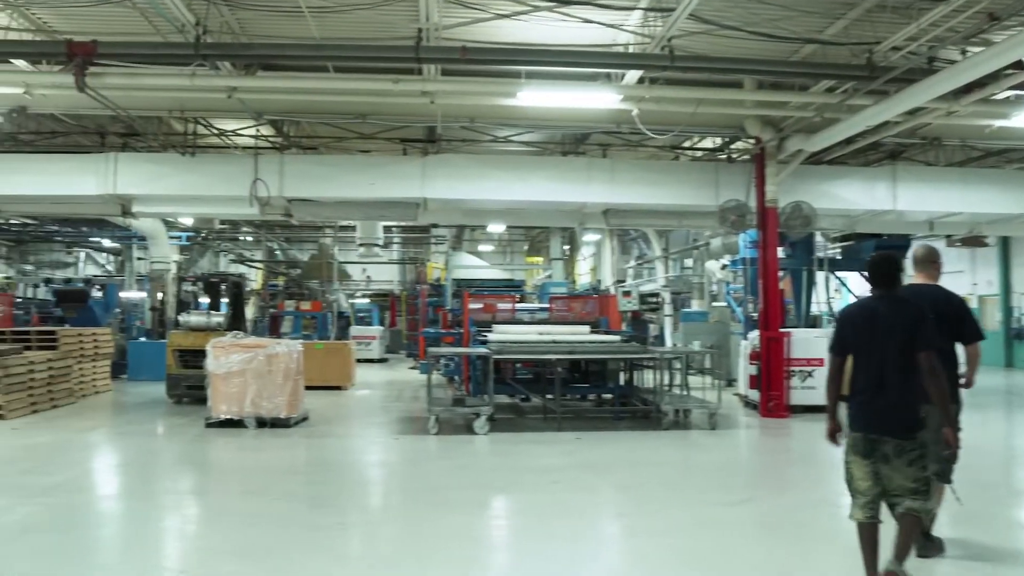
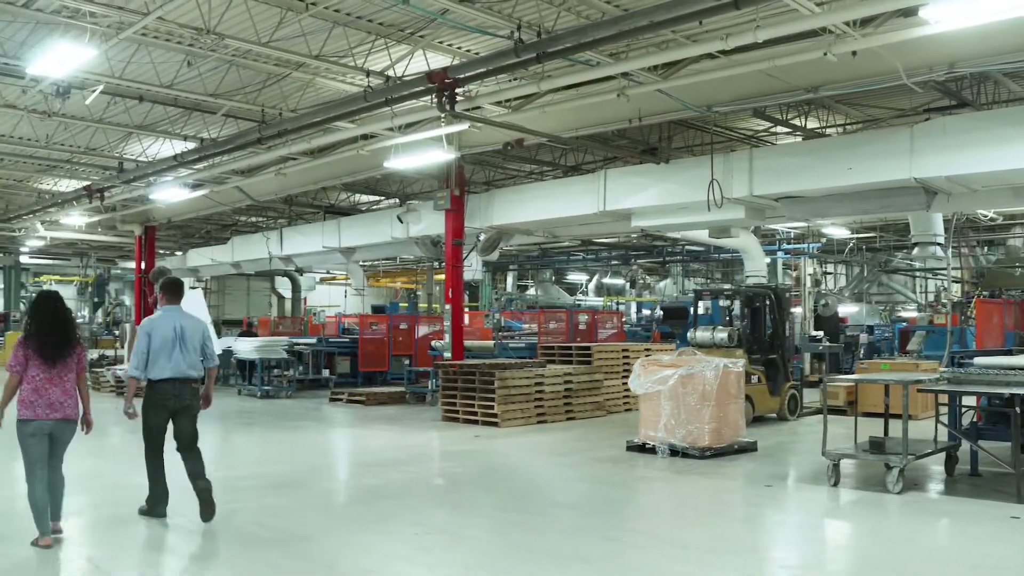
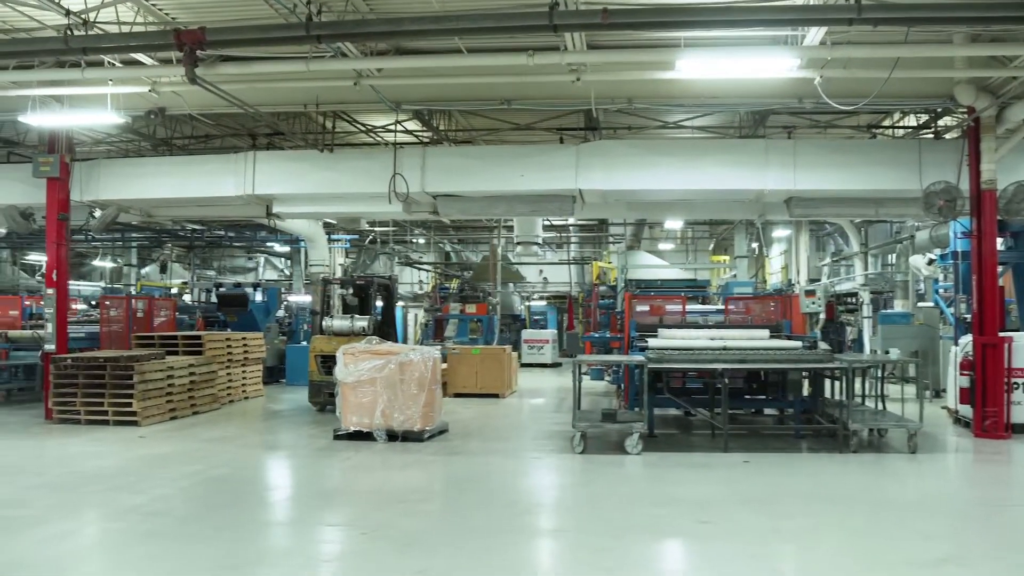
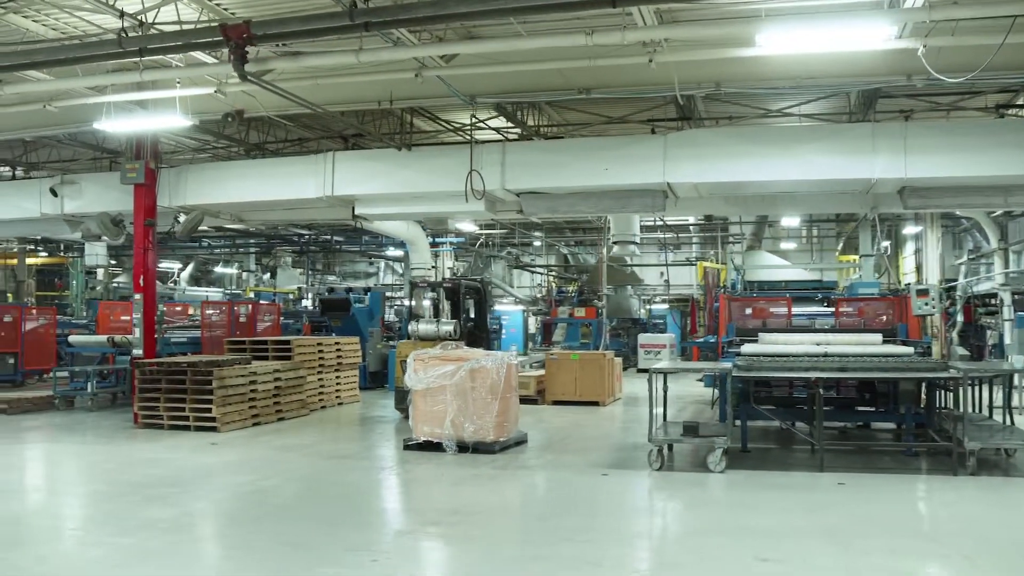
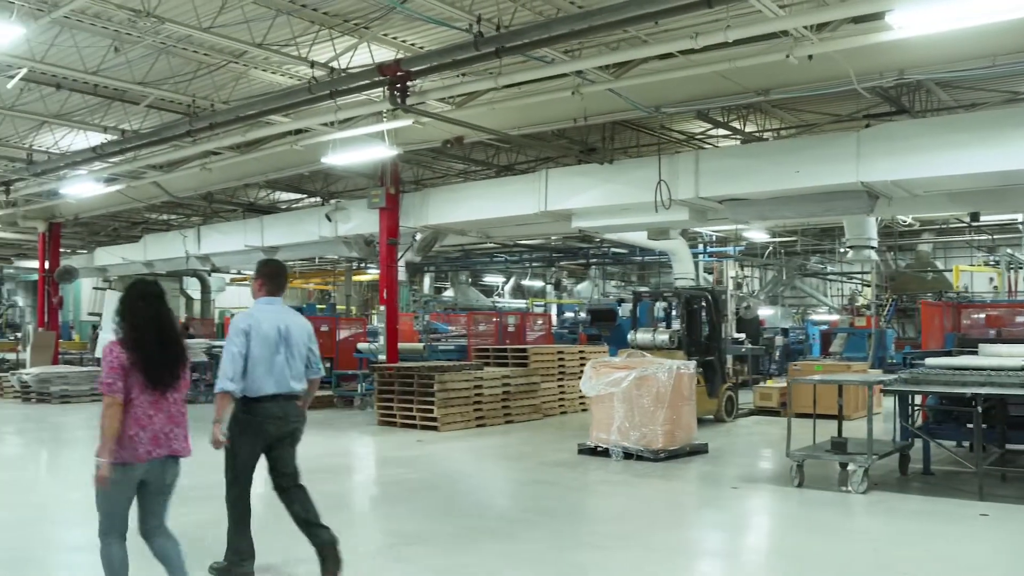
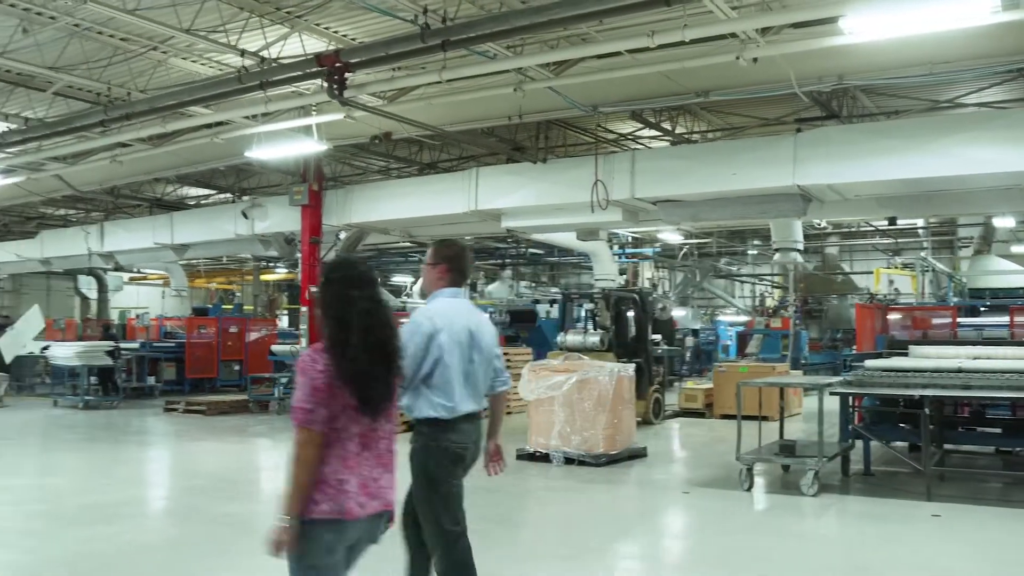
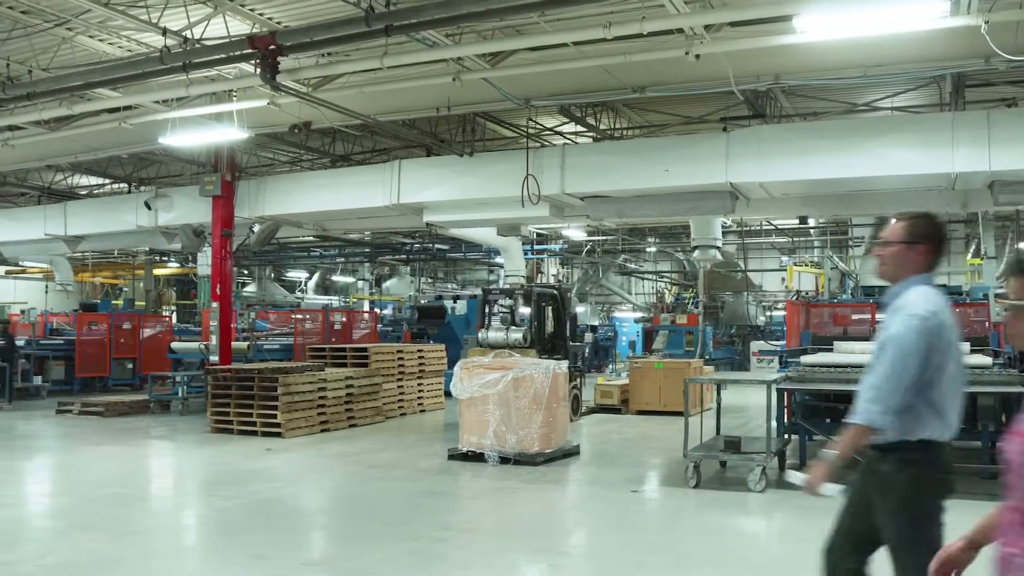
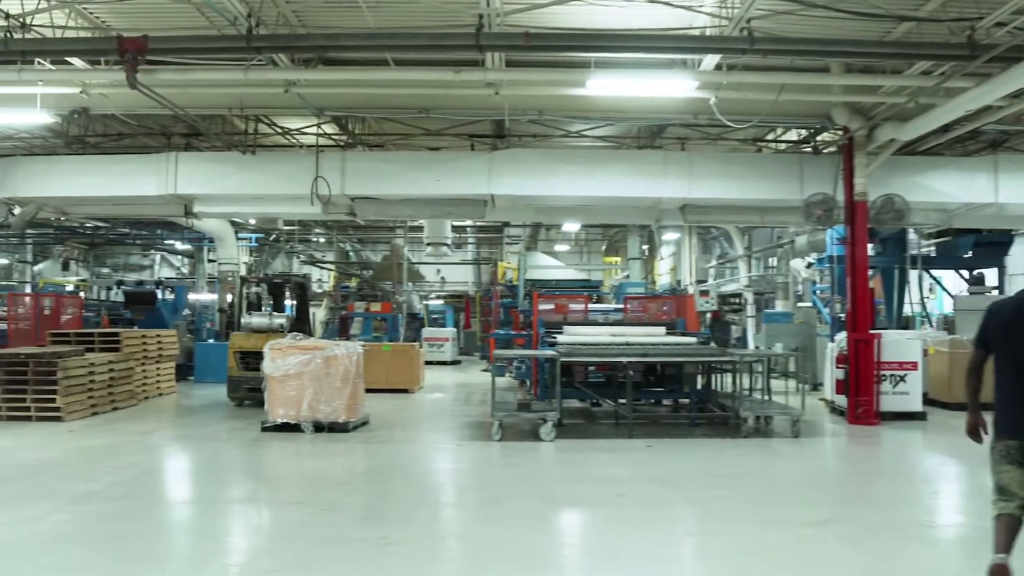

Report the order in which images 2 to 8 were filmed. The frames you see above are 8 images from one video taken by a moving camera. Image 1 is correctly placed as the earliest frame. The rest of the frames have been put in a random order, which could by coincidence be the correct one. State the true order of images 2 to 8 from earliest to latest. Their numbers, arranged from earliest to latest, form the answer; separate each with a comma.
8, 3, 4, 7, 6, 5, 2
